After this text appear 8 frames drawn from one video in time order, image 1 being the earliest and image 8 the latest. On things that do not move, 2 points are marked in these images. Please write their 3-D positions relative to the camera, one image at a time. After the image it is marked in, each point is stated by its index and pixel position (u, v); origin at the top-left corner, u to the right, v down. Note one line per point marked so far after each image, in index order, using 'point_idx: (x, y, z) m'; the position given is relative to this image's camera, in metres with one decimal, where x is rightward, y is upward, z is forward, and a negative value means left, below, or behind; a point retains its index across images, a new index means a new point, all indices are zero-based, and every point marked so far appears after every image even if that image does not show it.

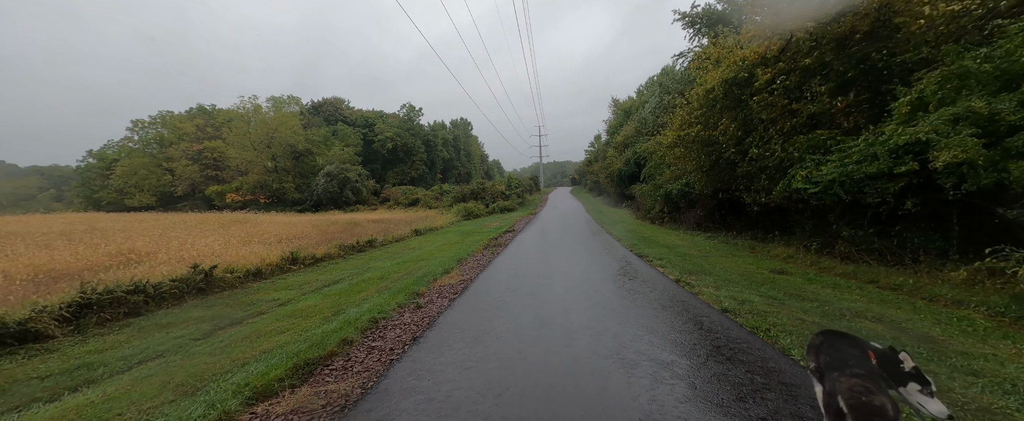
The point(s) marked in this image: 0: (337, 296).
0: (-3.8, -1.8, +7.7) m
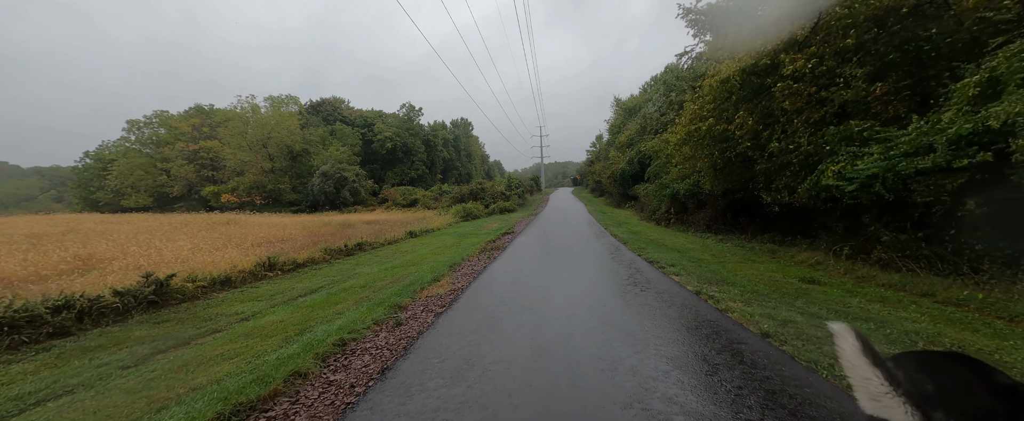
0: (-3.9, -1.9, +6.8) m
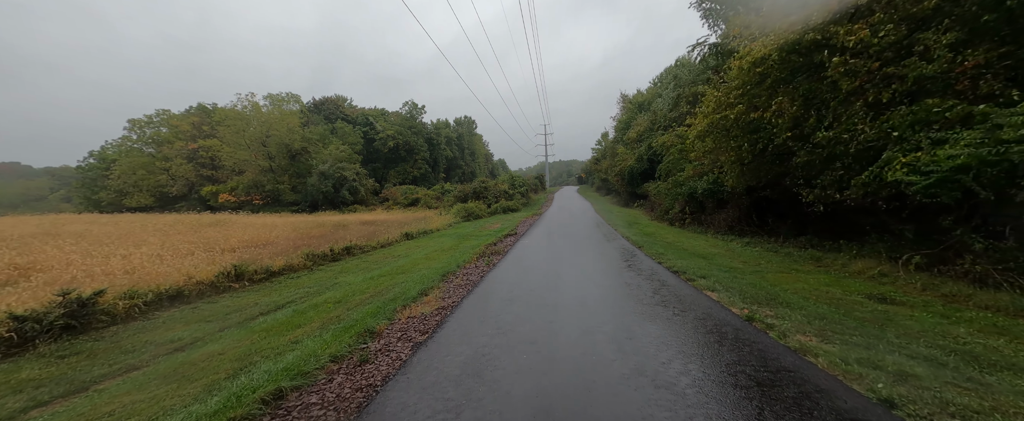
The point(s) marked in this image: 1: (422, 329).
0: (-3.9, -1.9, +5.6) m
1: (-1.4, -1.8, +5.4) m
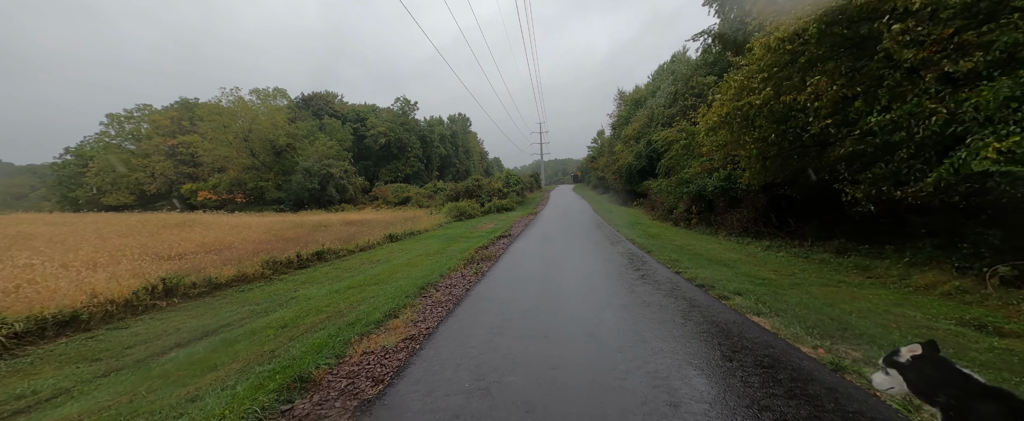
0: (-4.0, -1.9, +4.1) m
1: (-1.5, -1.8, +3.9) m
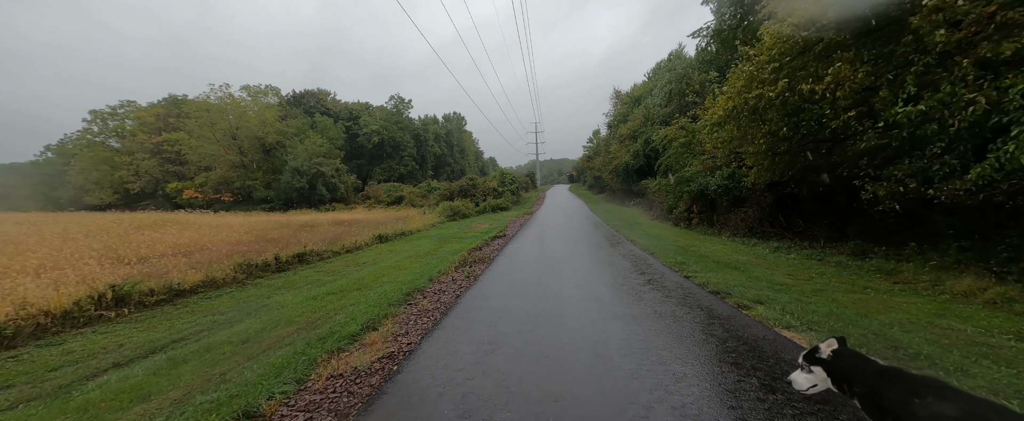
0: (-4.1, -1.9, +3.4) m
1: (-1.5, -1.8, +3.2) m
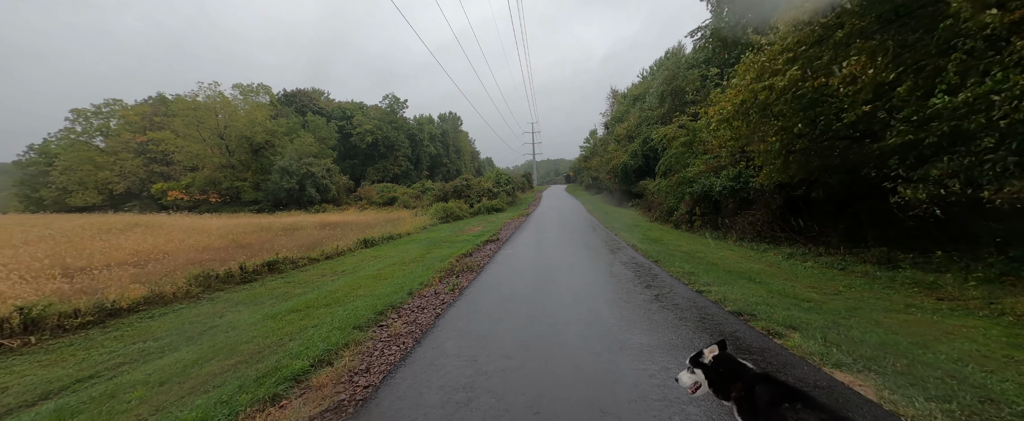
0: (-4.2, -2.0, +2.4) m
1: (-1.7, -1.9, +2.3) m
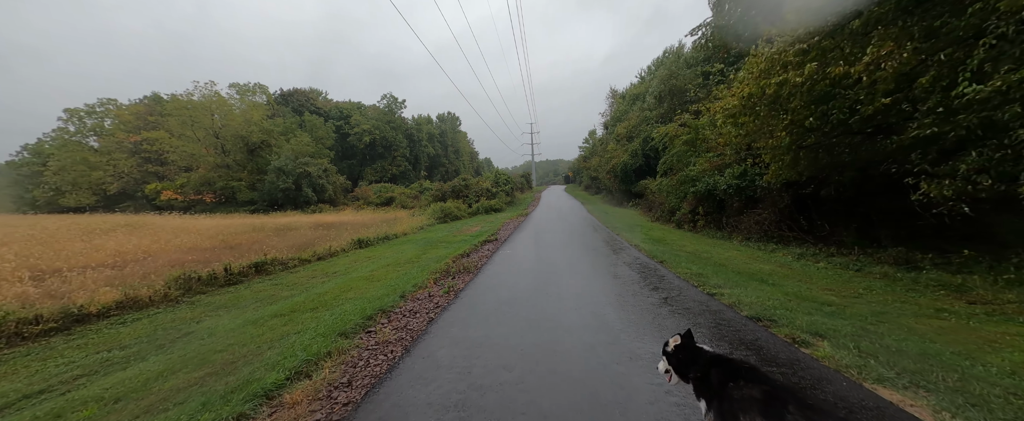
0: (-4.3, -2.0, +2.0) m
1: (-1.7, -1.8, +1.9) m
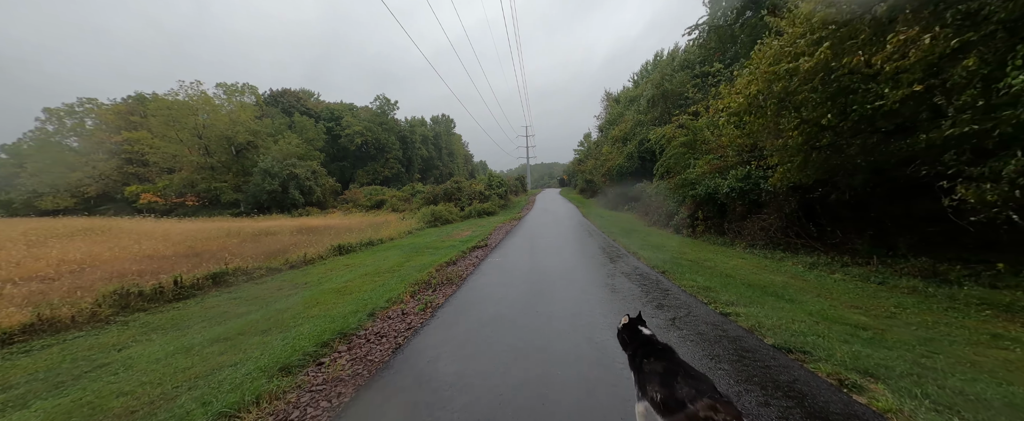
0: (-4.4, -2.0, +1.1) m
1: (-1.9, -1.9, +1.0) m
